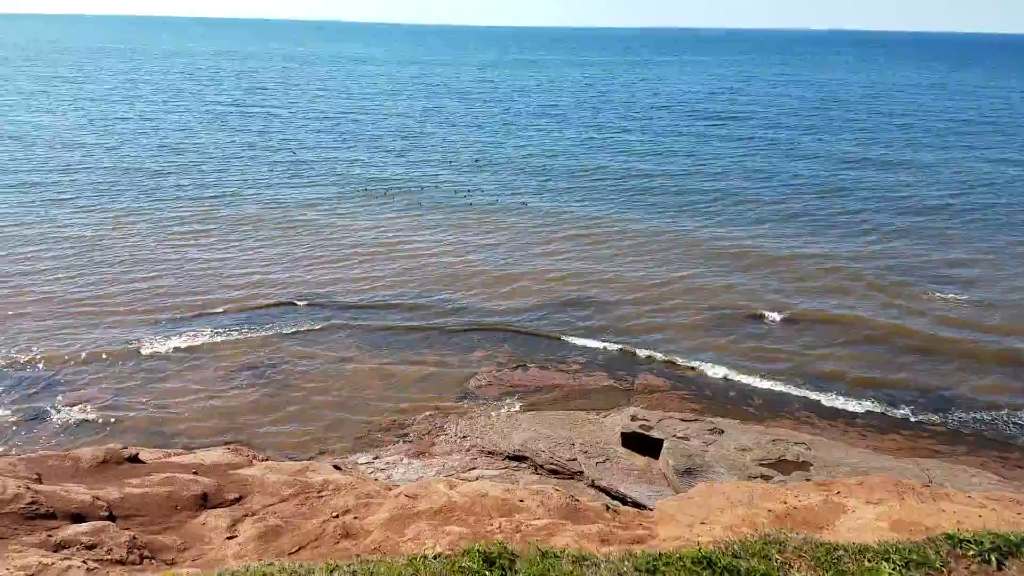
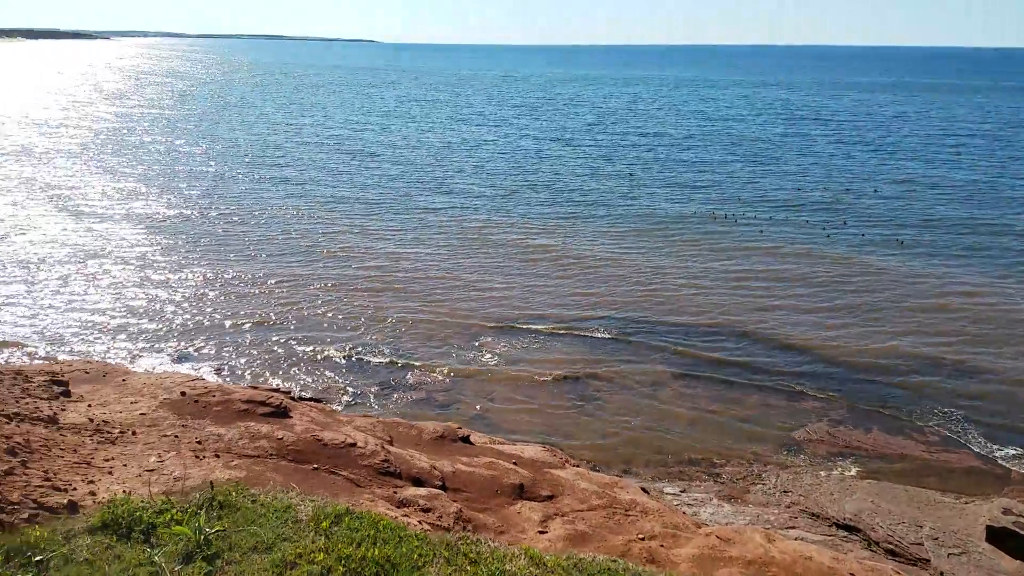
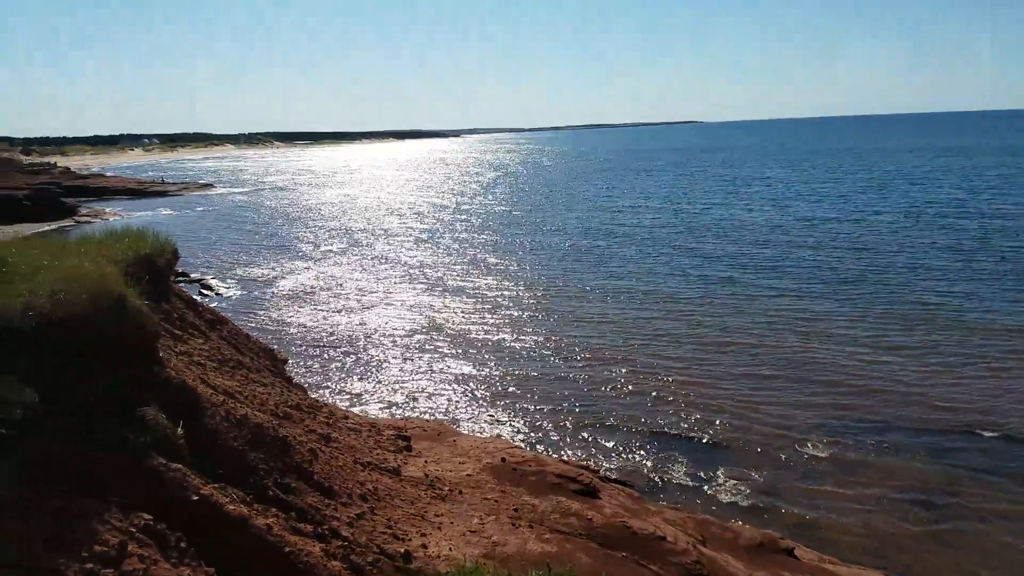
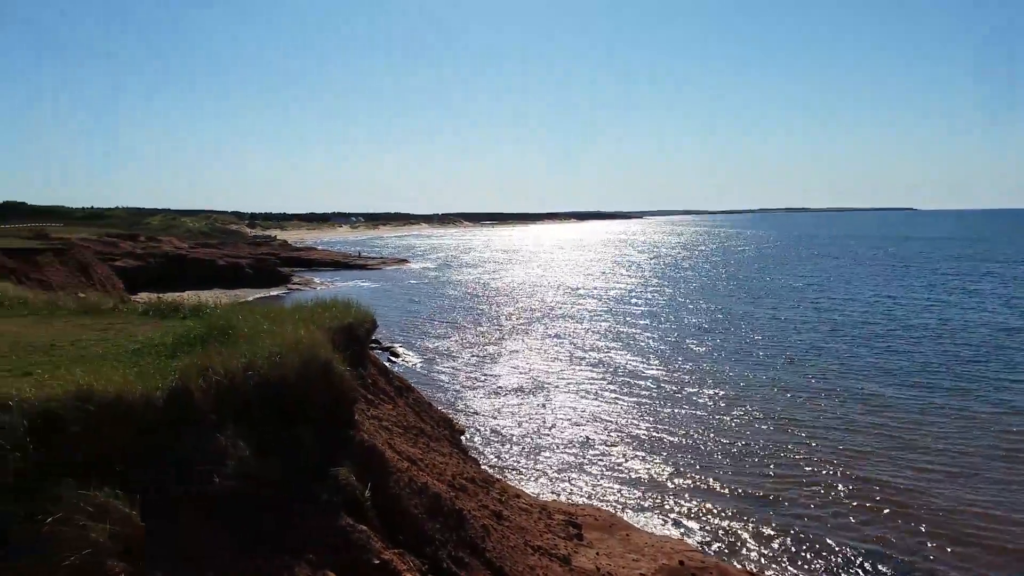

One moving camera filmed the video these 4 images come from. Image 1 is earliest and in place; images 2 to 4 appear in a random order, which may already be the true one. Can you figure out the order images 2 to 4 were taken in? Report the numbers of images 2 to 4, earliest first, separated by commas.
2, 3, 4
